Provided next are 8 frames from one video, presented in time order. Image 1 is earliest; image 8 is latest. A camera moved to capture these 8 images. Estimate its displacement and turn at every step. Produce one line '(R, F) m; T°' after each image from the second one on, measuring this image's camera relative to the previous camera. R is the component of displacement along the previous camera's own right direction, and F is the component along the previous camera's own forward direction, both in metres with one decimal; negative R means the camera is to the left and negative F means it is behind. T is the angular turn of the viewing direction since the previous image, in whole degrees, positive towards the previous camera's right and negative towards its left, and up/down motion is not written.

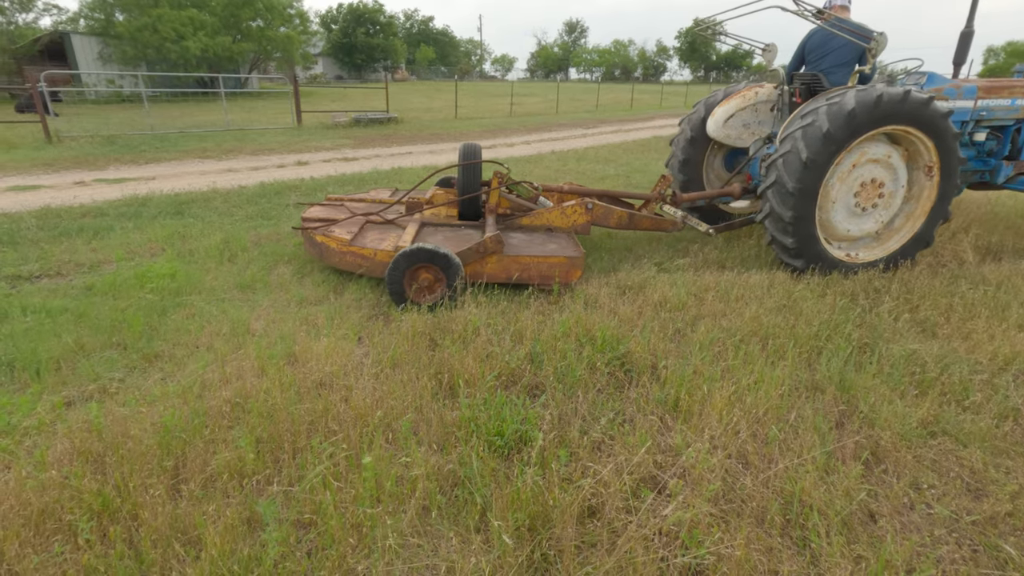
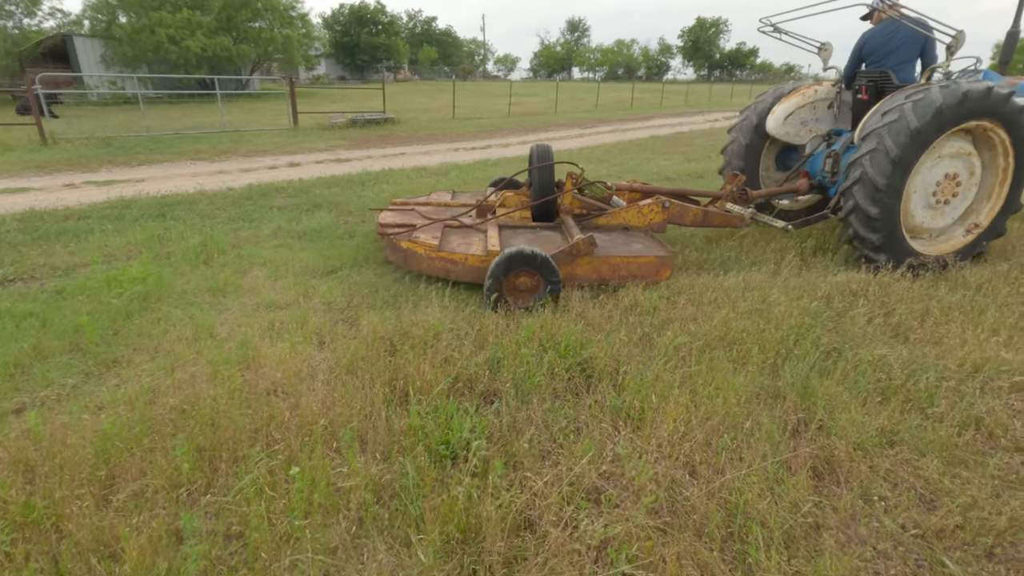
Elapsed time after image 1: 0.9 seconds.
(+0.3, 0.0) m; -1°
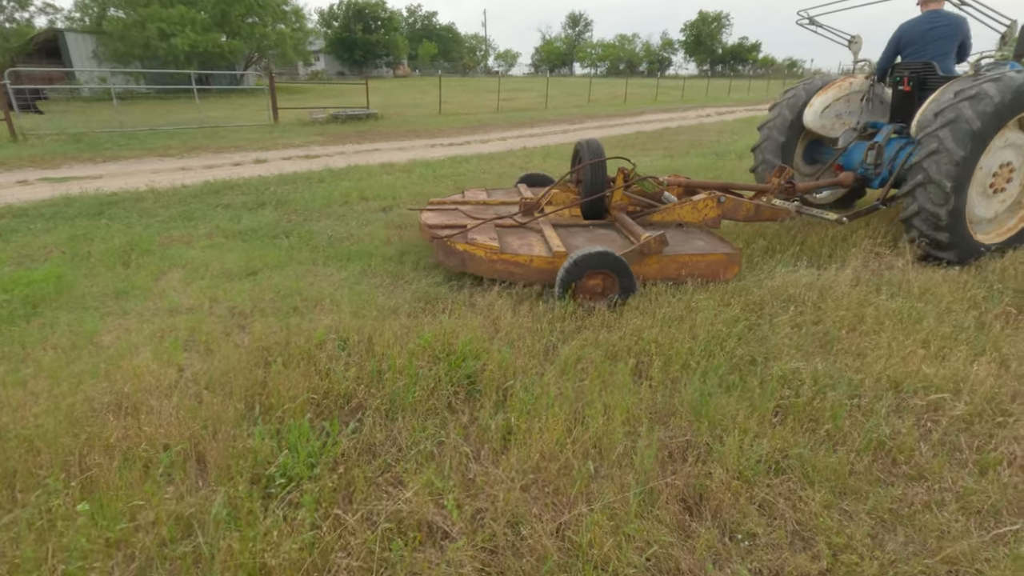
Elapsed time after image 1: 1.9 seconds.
(+0.7, +0.2) m; 0°
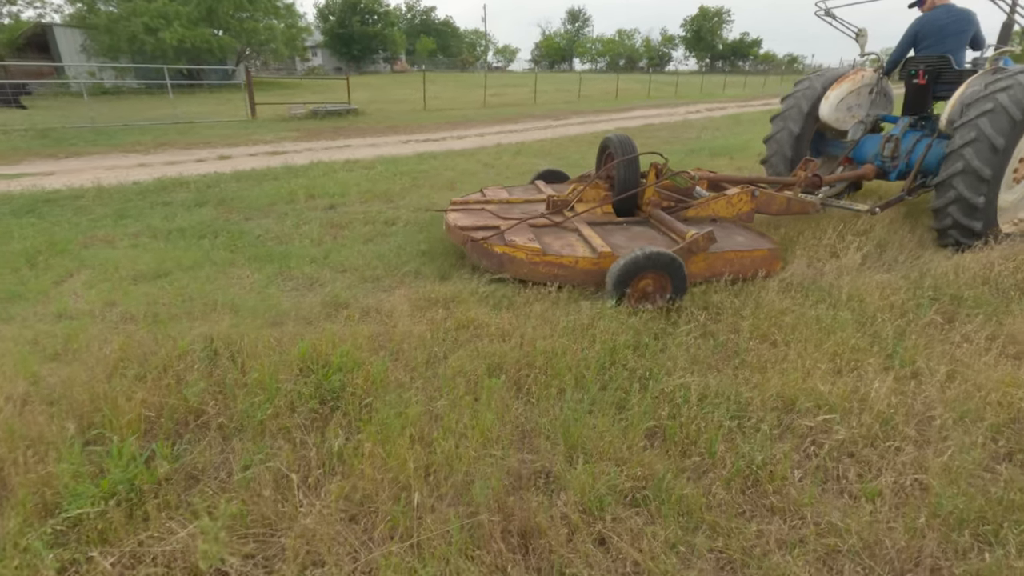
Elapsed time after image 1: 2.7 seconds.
(+0.7, +0.2) m; 0°
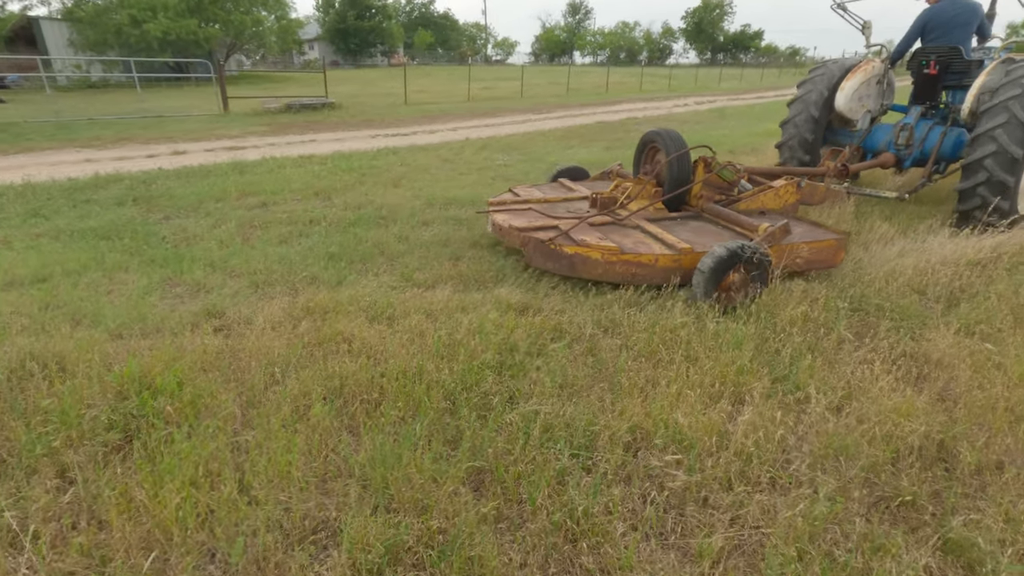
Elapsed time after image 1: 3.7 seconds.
(+0.8, +0.3) m; 0°
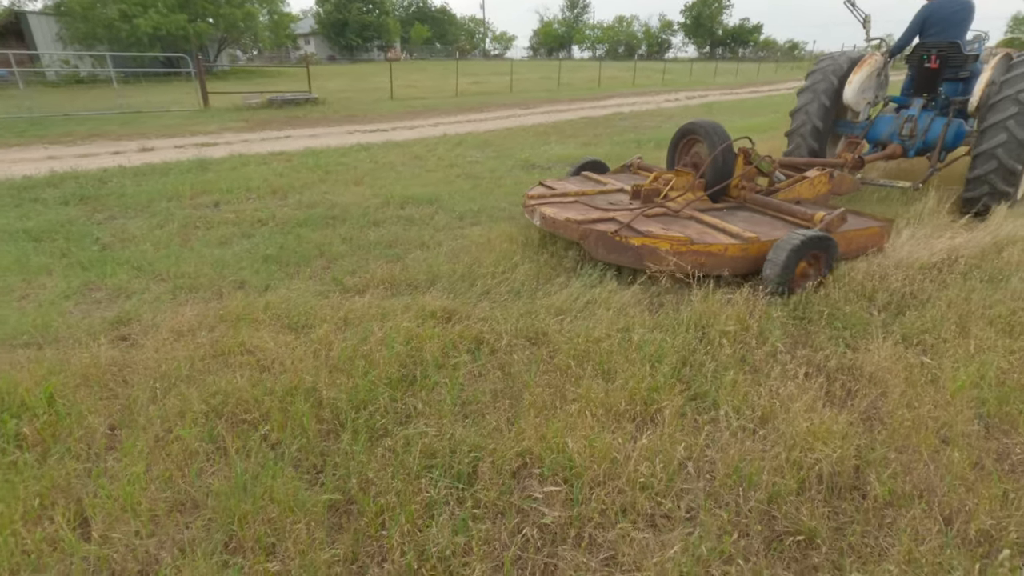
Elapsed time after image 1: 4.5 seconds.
(+0.5, +0.2) m; 0°
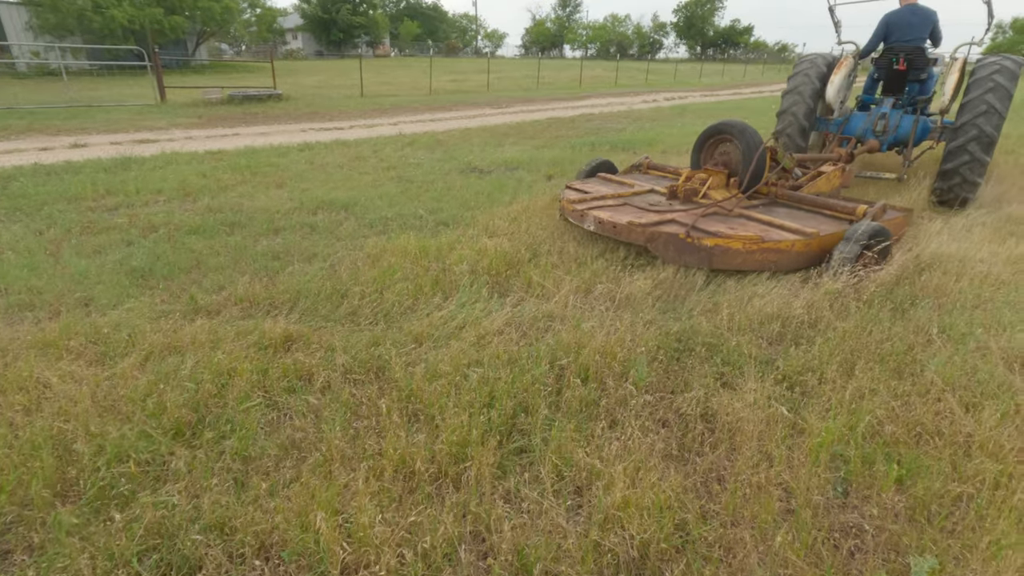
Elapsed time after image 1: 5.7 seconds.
(+0.8, +0.4) m; +1°
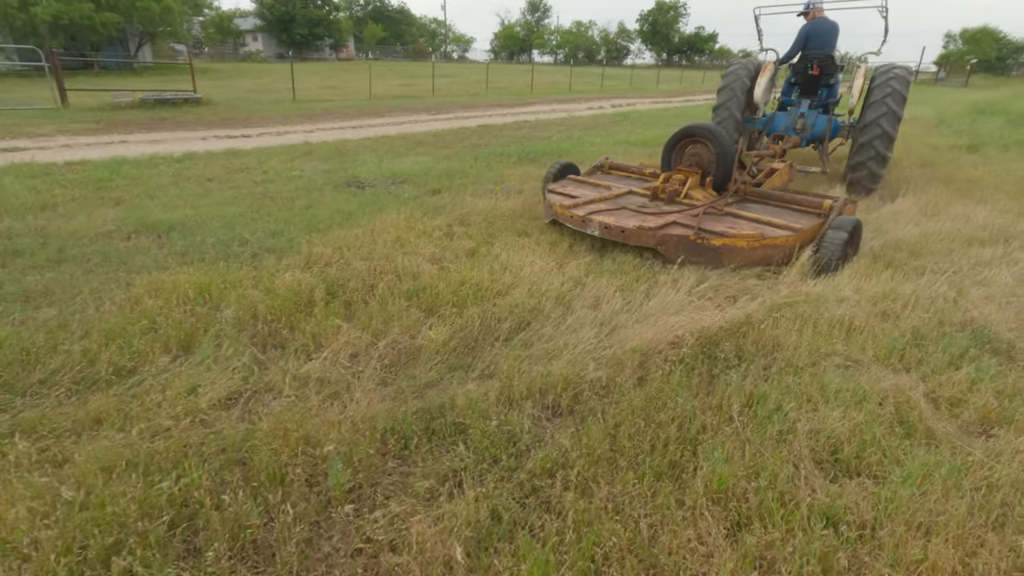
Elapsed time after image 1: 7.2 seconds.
(+1.3, +0.6) m; +2°
